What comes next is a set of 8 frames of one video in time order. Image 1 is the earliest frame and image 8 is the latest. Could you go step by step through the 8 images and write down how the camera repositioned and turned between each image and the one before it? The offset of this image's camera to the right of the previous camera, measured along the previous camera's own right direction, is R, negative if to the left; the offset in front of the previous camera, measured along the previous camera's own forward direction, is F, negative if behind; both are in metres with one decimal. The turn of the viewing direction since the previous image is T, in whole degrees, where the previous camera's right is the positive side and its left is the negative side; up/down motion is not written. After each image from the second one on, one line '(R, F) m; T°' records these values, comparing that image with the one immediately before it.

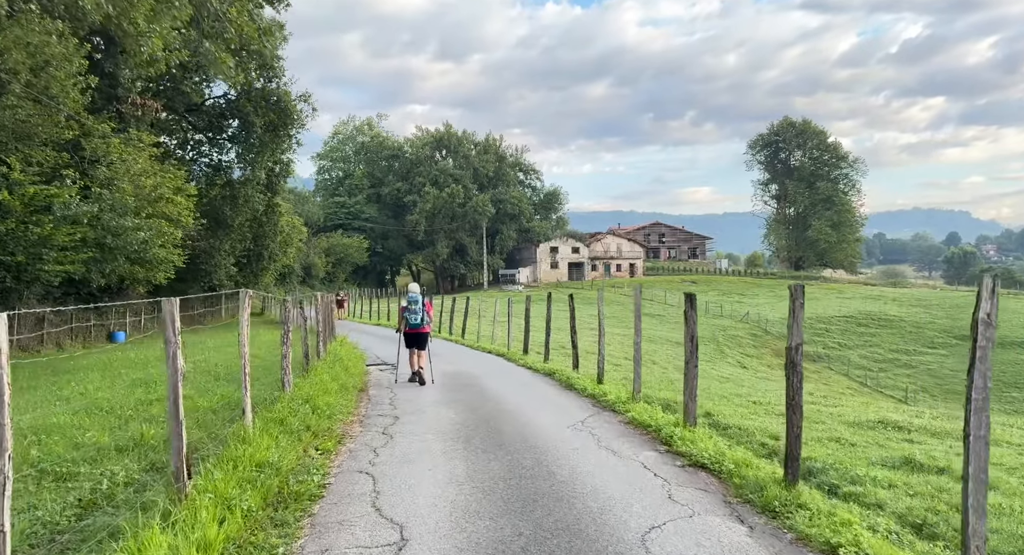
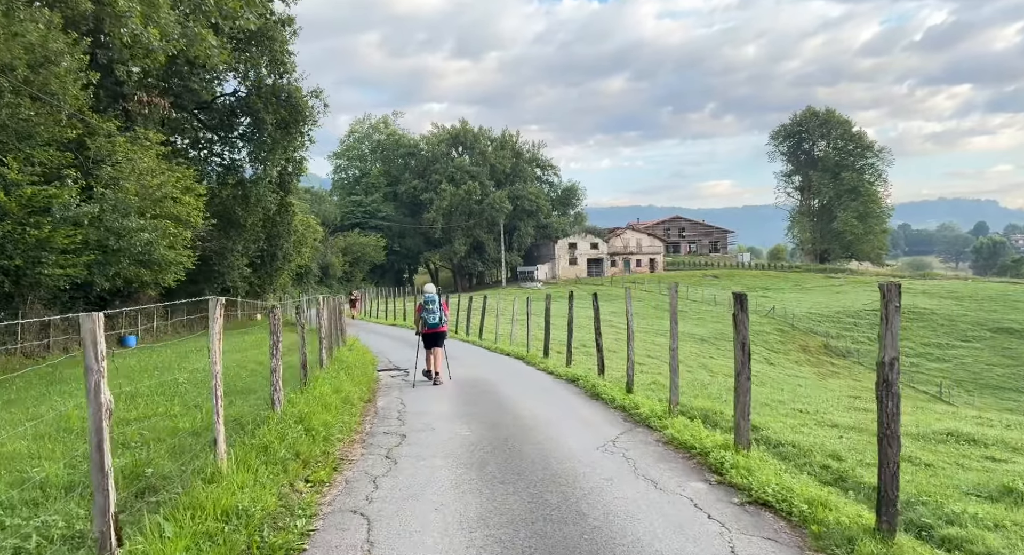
(0.0, +1.1) m; -1°
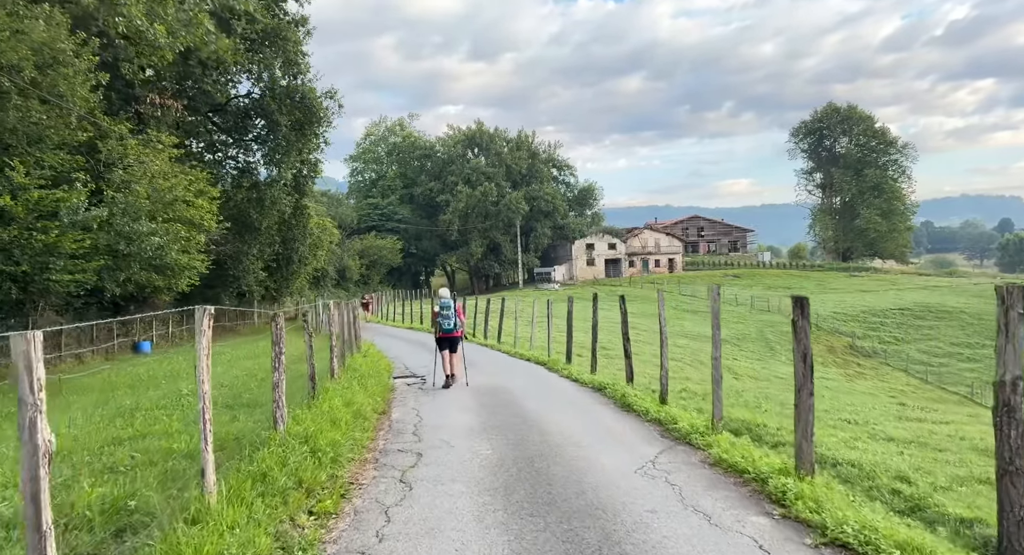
(-0.1, +0.8) m; -1°
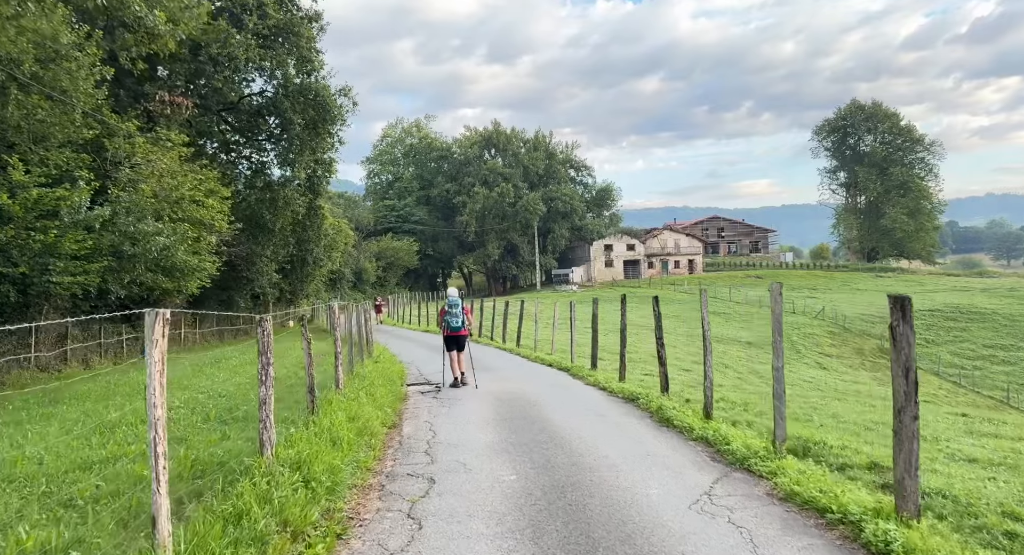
(-0.1, +1.1) m; -1°
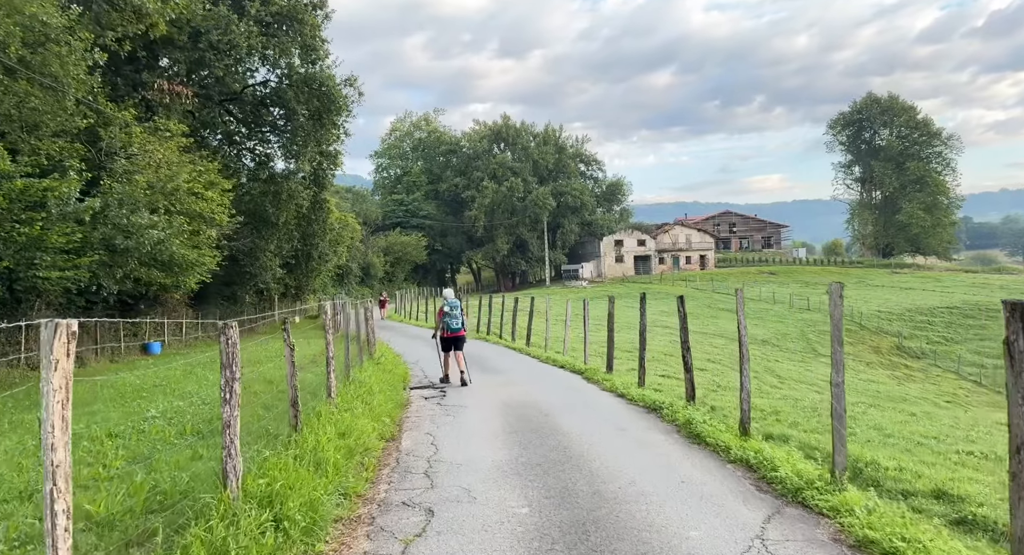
(0.0, +1.0) m; -1°
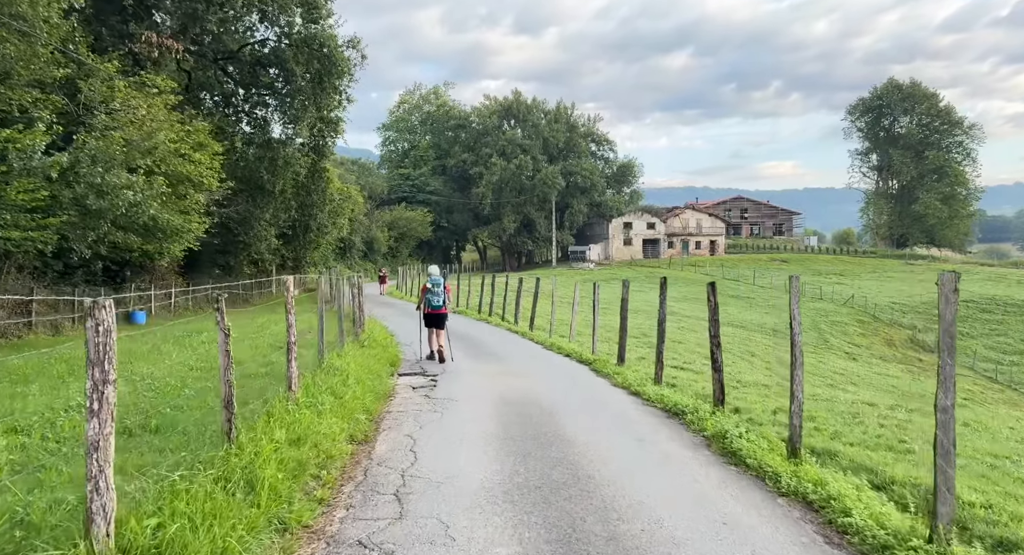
(0.0, +1.5) m; 0°
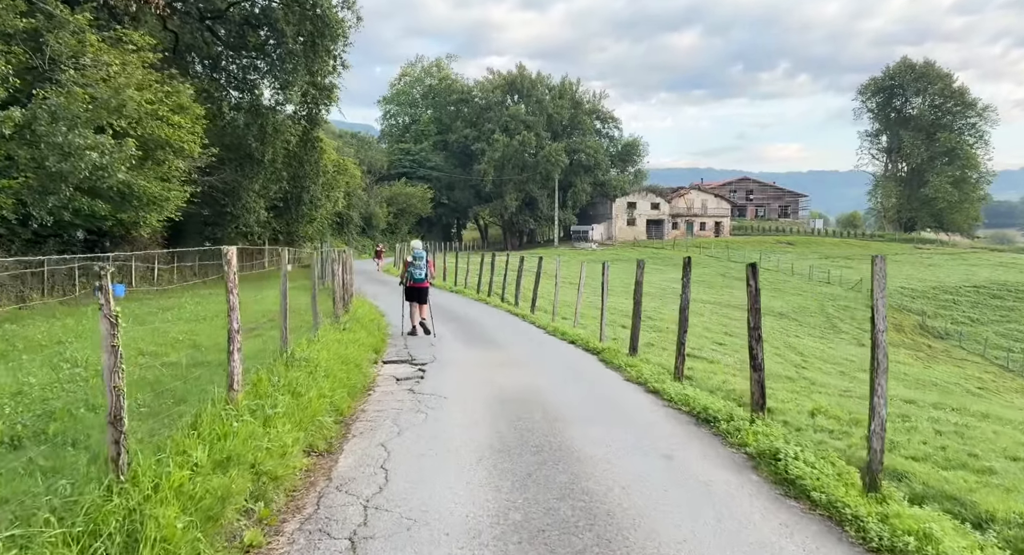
(0.0, +1.5) m; 0°
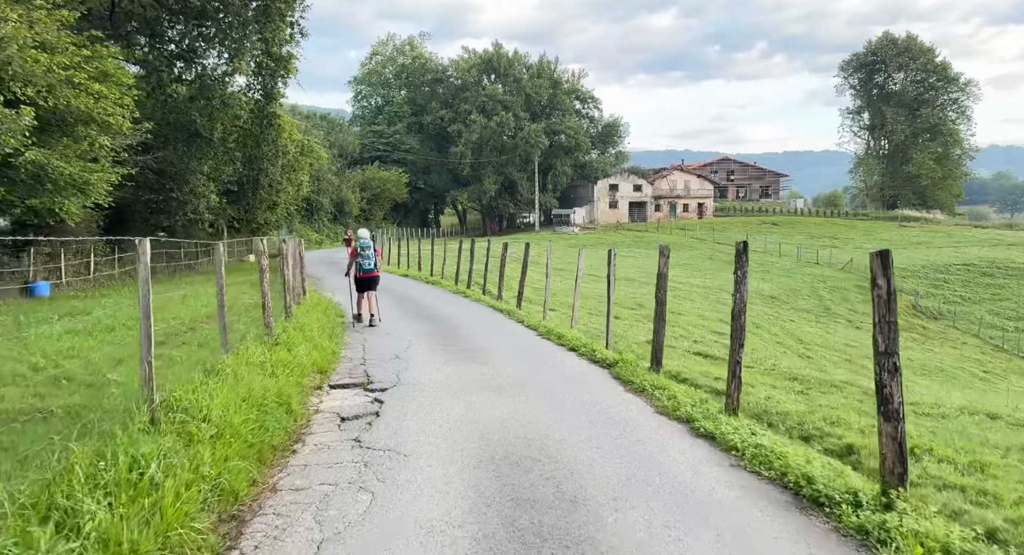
(-0.1, +2.7) m; +1°
